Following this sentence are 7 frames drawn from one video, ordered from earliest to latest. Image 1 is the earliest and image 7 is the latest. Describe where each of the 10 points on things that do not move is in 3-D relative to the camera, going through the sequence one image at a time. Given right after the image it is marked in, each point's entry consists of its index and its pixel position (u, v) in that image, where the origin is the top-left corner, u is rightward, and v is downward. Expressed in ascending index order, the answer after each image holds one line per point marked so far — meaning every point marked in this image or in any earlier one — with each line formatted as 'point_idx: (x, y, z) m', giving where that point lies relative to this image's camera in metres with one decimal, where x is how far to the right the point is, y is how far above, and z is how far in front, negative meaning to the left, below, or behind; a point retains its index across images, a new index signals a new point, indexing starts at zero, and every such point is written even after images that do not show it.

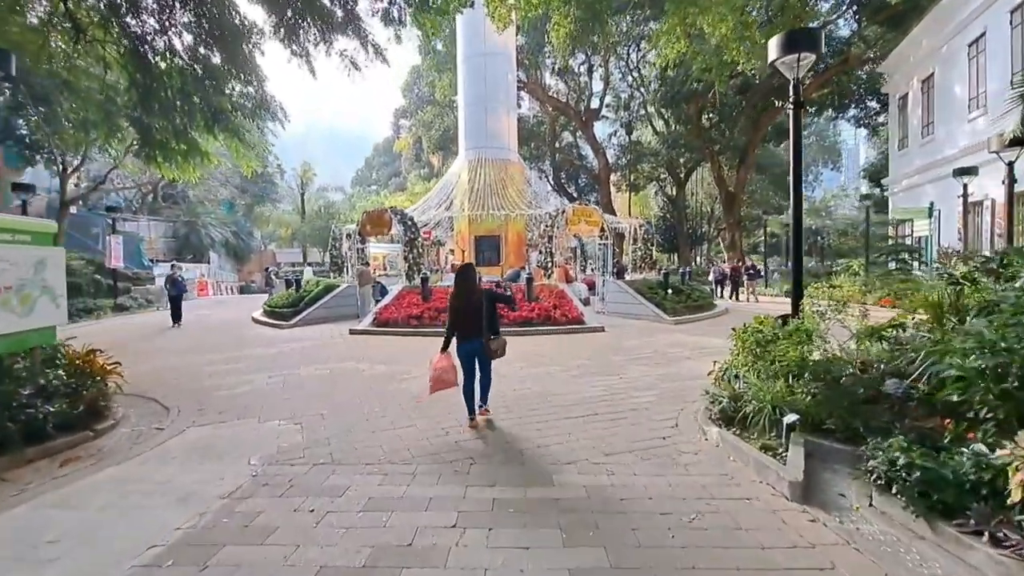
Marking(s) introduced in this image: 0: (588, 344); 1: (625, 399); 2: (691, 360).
0: (+1.3, -1.0, +9.0) m
1: (+1.3, -1.3, +5.7) m
2: (+2.7, -1.1, +7.8) m
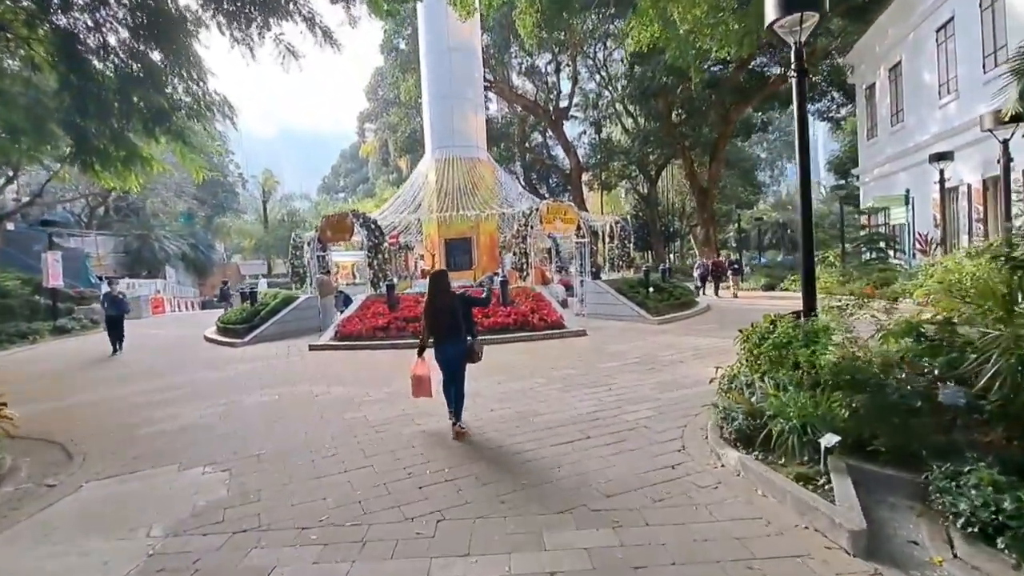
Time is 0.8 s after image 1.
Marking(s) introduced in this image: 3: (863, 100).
0: (+0.9, -1.1, +8.2) m
1: (+1.1, -1.3, +4.9) m
2: (+2.4, -1.1, +7.1) m
3: (+14.2, +7.6, +20.1) m
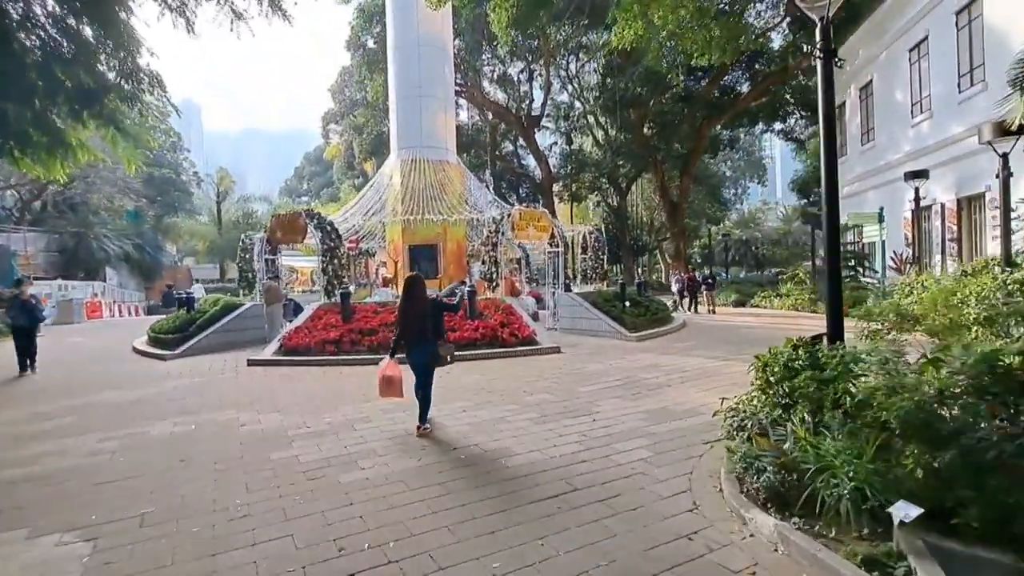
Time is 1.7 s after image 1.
0: (+0.5, -1.2, +7.4) m
1: (+0.8, -1.4, +4.1) m
2: (+2.0, -1.3, +6.4) m
3: (+13.1, +6.9, +20.3) m
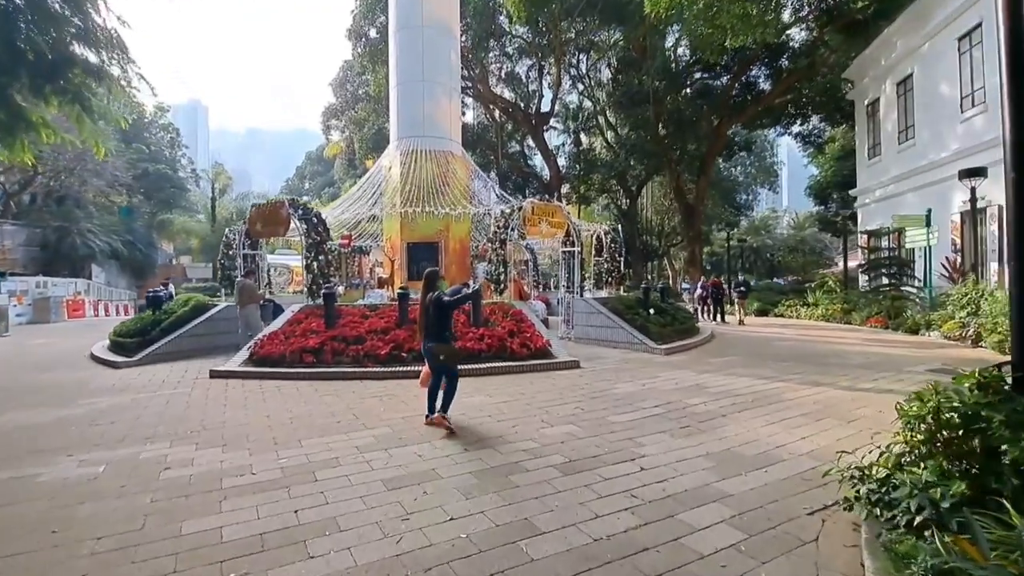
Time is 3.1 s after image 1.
0: (+0.6, -1.3, +6.1) m
1: (+0.9, -1.4, +2.8) m
2: (+2.1, -1.3, +5.0) m
3: (+13.4, +6.5, +19.0) m
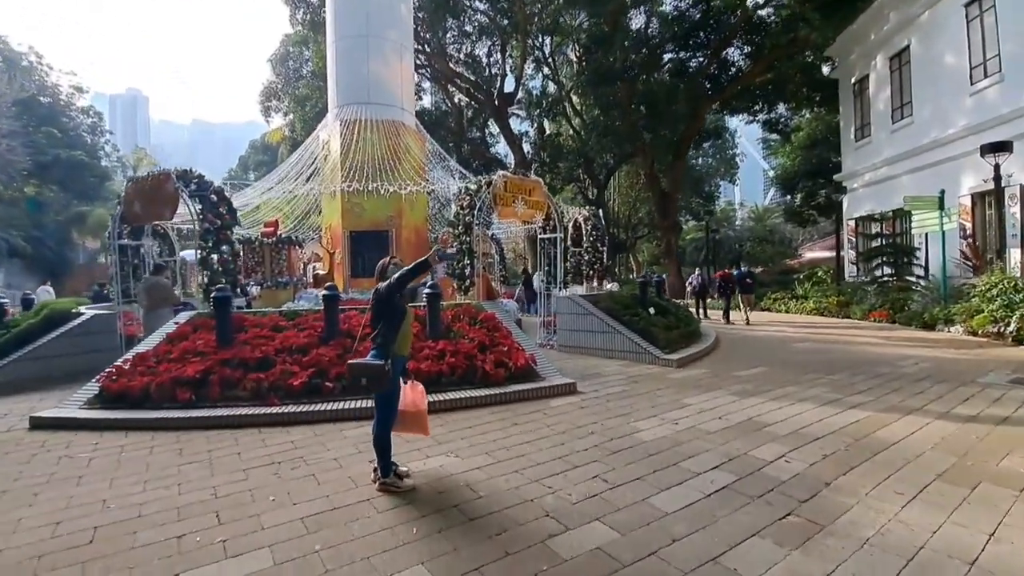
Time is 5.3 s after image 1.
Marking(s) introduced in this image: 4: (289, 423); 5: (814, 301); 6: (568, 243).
0: (+0.4, -1.3, +4.0) m
1: (+1.0, -1.4, +0.8) m
2: (+2.0, -1.3, +3.1) m
3: (+12.1, +6.8, +17.8) m
4: (-2.1, -1.2, +4.6) m
5: (+9.7, -0.5, +16.0) m
6: (+1.4, +1.0, +11.8) m
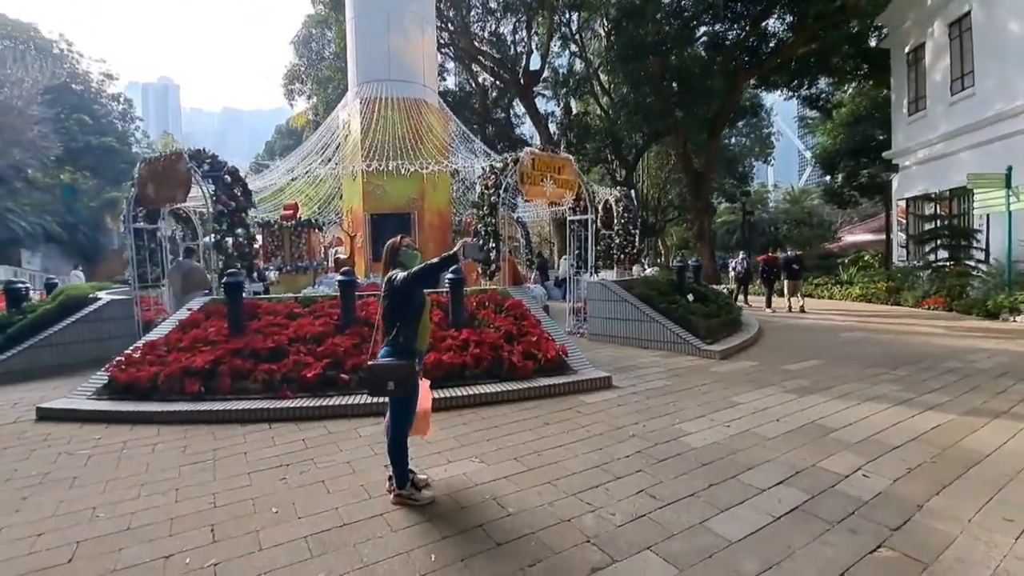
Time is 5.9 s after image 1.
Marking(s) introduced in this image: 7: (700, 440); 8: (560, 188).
0: (+0.6, -1.2, +3.6) m
1: (+1.1, -1.4, +0.3) m
2: (+2.2, -1.2, +2.6) m
3: (+13.0, +7.3, +16.5) m
4: (-1.8, -1.1, +4.2) m
5: (+10.5, 0.0, +15.0) m
6: (+2.0, +1.4, +11.2) m
7: (+1.4, -1.1, +3.7) m
8: (+0.8, +1.8, +8.9) m
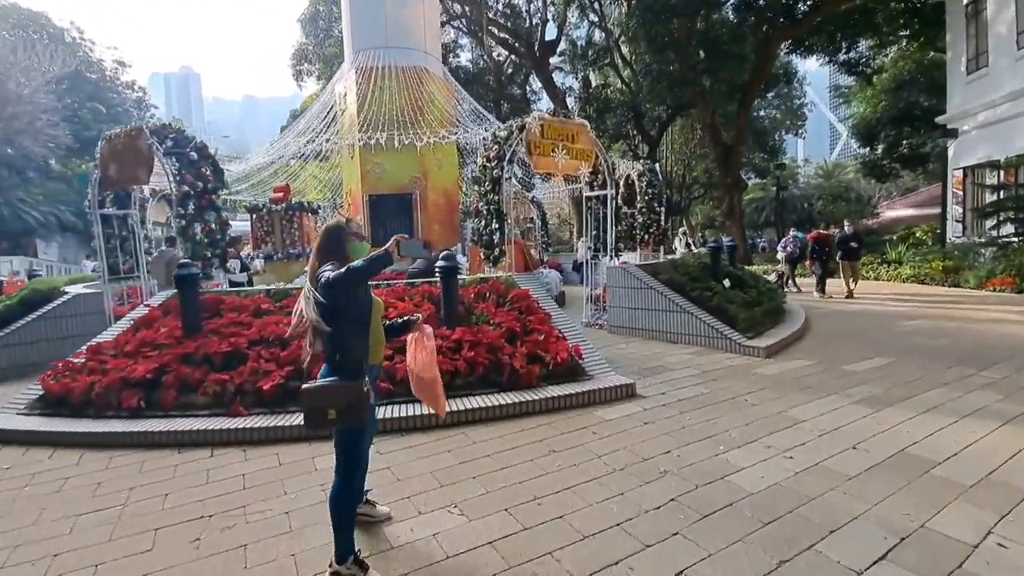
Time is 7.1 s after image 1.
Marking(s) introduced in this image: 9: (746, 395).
0: (+0.6, -1.1, +2.7) m
1: (+0.9, -1.5, -0.6) m
2: (+2.1, -1.2, +1.6) m
3: (+13.4, +8.0, +14.8) m
4: (-1.8, -1.1, +3.5) m
5: (+10.9, +0.6, +13.6) m
6: (+2.3, +1.7, +10.2) m
7: (+1.4, -1.1, +2.8) m
8: (+0.9, +2.0, +7.9) m
9: (+2.0, -0.9, +4.2) m
